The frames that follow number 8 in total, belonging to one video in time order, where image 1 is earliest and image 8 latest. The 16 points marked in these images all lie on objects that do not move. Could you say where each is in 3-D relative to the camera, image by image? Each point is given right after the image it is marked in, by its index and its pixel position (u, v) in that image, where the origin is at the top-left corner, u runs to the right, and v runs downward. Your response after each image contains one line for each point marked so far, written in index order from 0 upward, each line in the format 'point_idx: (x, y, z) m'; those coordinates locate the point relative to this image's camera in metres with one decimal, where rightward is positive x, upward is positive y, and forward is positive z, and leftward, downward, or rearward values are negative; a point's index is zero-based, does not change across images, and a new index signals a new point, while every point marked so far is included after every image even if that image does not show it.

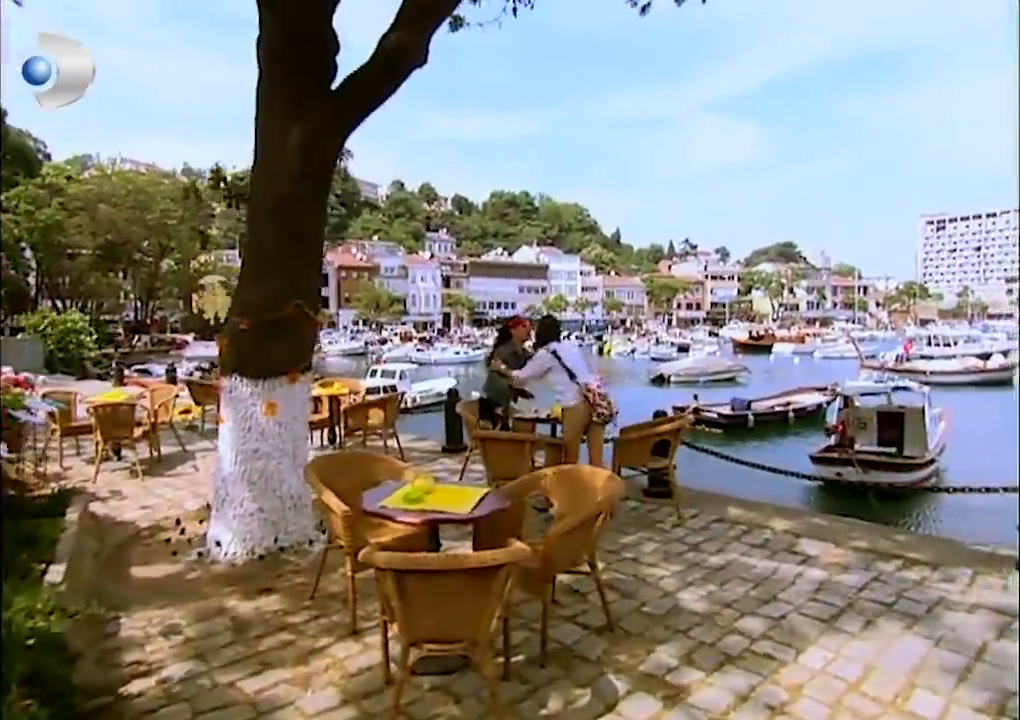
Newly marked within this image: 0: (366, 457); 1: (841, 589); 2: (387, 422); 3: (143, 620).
0: (-0.8, -0.6, +4.9) m
1: (+1.8, -1.3, +4.4) m
2: (-1.3, -0.6, +8.5) m
3: (-2.1, -1.4, +4.7) m
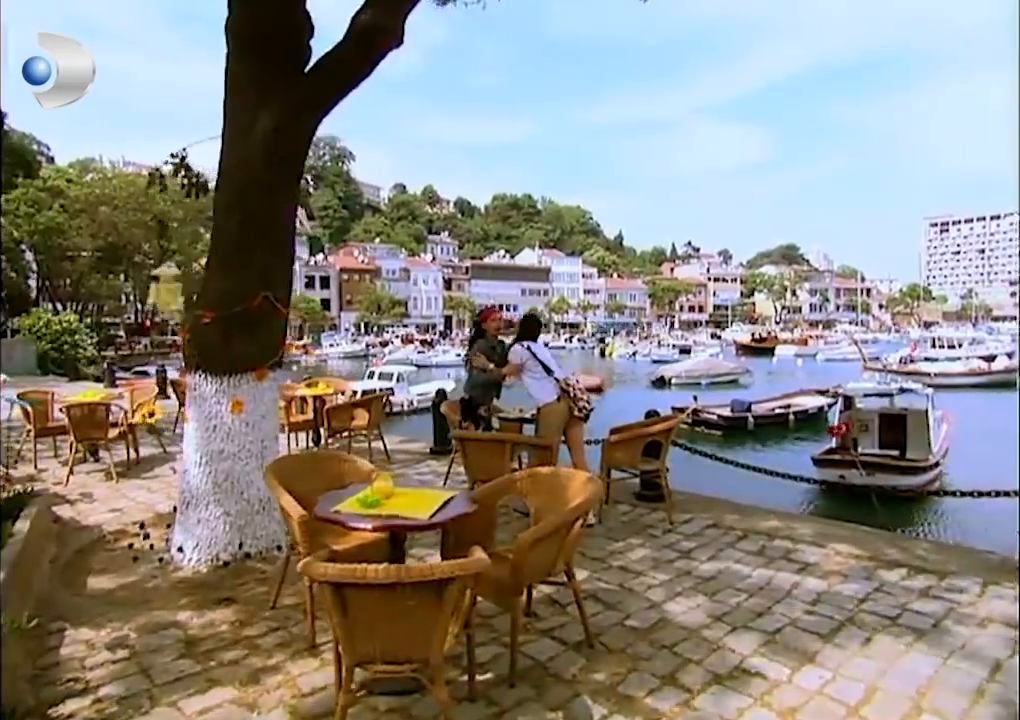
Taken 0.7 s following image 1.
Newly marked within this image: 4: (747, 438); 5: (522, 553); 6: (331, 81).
0: (-1.0, -0.5, +4.5) m
1: (+1.7, -1.2, +4.1) m
2: (-1.4, -0.6, +8.2) m
3: (-2.2, -1.4, +4.4) m
4: (+5.3, -1.8, +18.6) m
5: (0.0, -0.8, +3.3) m
6: (-1.2, +1.7, +5.4) m
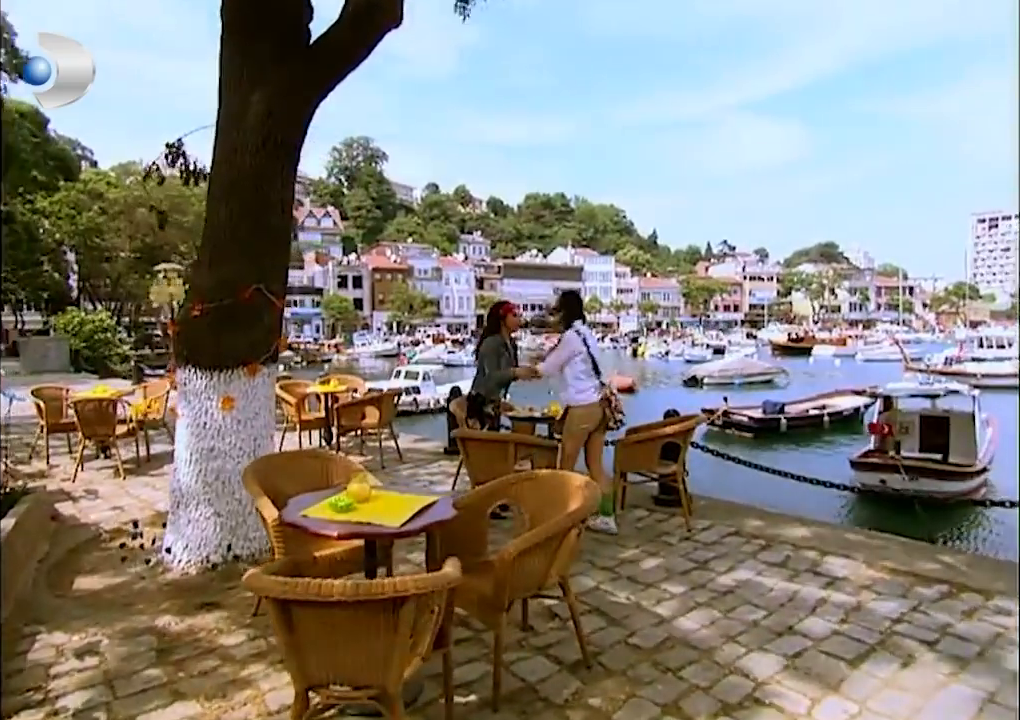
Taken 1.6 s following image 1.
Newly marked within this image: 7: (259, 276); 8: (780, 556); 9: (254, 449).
0: (-1.0, -0.5, +4.3) m
1: (+1.6, -1.2, +3.7) m
2: (-1.2, -0.6, +7.9) m
3: (-2.2, -1.4, +4.1) m
4: (+5.9, -1.7, +18.0) m
5: (0.0, -0.7, +2.9) m
6: (-1.1, +1.8, +5.1) m
7: (-1.5, +0.5, +5.0) m
8: (+1.6, -1.1, +4.7) m
9: (-1.6, -0.5, +5.2) m
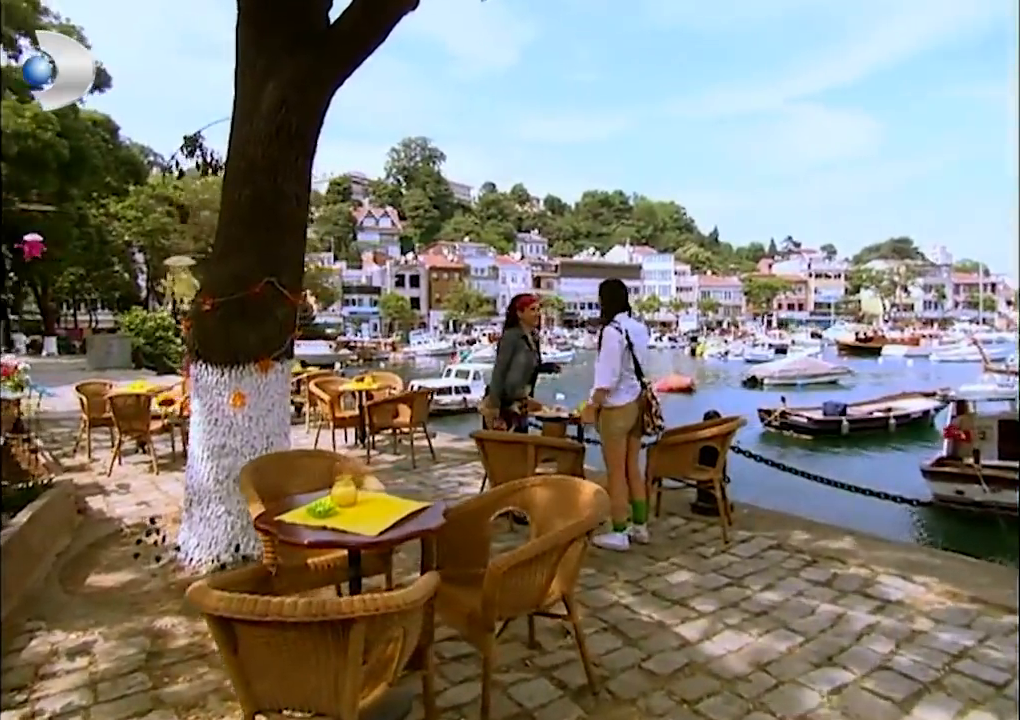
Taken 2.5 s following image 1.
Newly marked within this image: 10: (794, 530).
0: (-0.9, -0.5, +4.0) m
1: (+1.7, -1.2, +3.3) m
2: (-0.9, -0.6, +7.7) m
3: (-2.2, -1.3, +4.0) m
4: (+7.0, -1.7, +17.2) m
5: (-0.1, -0.7, +2.6) m
6: (-1.0, +1.8, +4.9) m
7: (-1.4, +0.5, +4.8) m
8: (+1.7, -1.1, +4.3) m
9: (-1.5, -0.5, +5.0) m
10: (+1.8, -1.1, +5.1) m
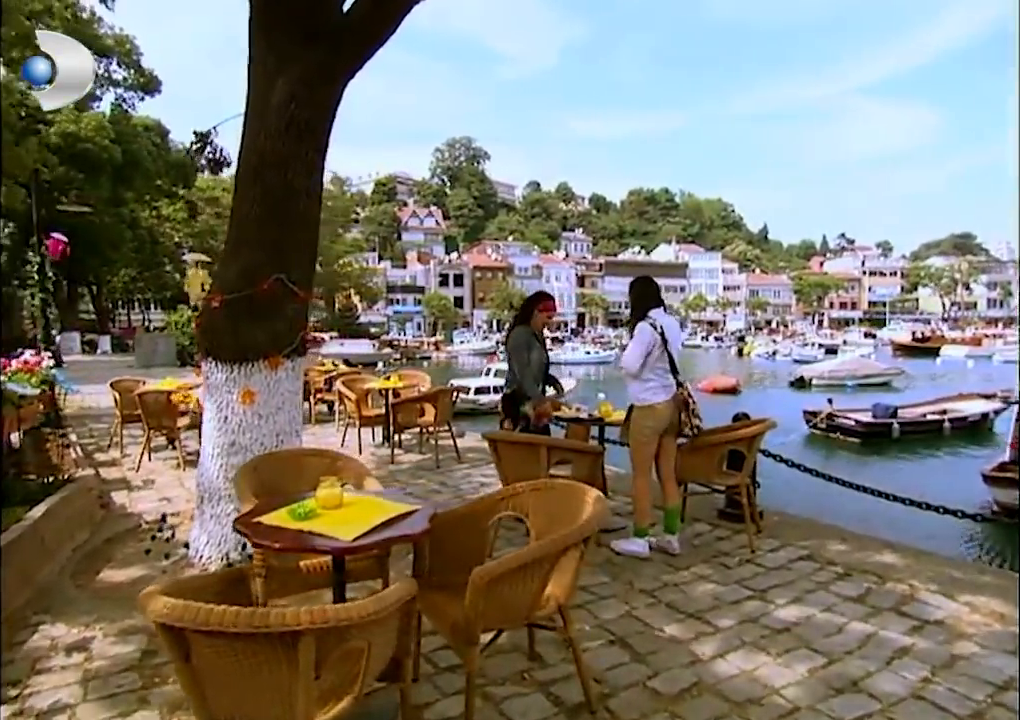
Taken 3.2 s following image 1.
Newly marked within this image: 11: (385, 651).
0: (-0.9, -0.5, +3.9) m
1: (+1.7, -1.2, +3.0) m
2: (-0.7, -0.5, +7.5) m
3: (-2.1, -1.3, +3.9) m
4: (+7.7, -1.7, +16.6) m
5: (-0.1, -0.7, +2.5) m
6: (-0.9, +1.8, +4.7) m
7: (-1.3, +0.5, +4.7) m
8: (+1.7, -1.1, +4.0) m
9: (-1.4, -0.5, +4.9) m
10: (+1.9, -1.1, +4.8) m
11: (-0.4, -0.8, +2.4) m
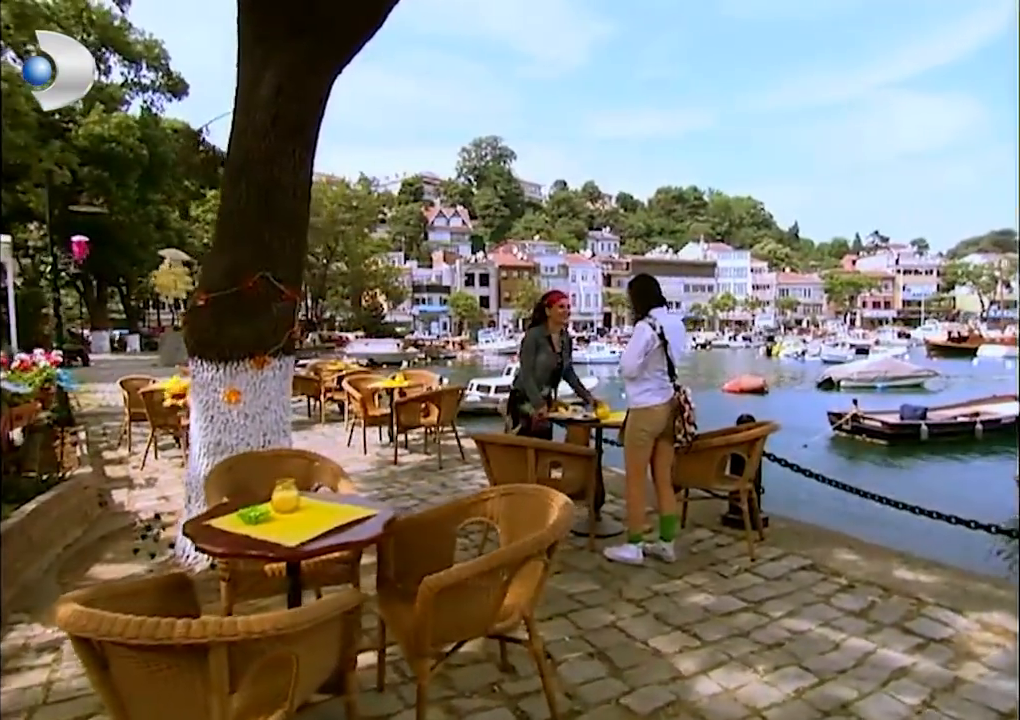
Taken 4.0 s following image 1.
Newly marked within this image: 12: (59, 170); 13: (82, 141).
0: (-0.9, -0.5, +3.8) m
1: (+1.5, -1.2, +2.8) m
2: (-0.6, -0.5, +7.4) m
3: (-2.2, -1.3, +3.9) m
4: (+8.1, -1.7, +16.2) m
5: (-0.2, -0.7, +2.3) m
6: (-0.9, +1.8, +4.6) m
7: (-1.4, +0.6, +4.6) m
8: (+1.6, -1.1, +3.8) m
9: (-1.4, -0.5, +4.8) m
10: (+1.8, -1.1, +4.6) m
11: (-0.5, -0.8, +2.2) m
12: (-5.5, +2.3, +10.0) m
13: (-9.2, +4.7, +17.7) m
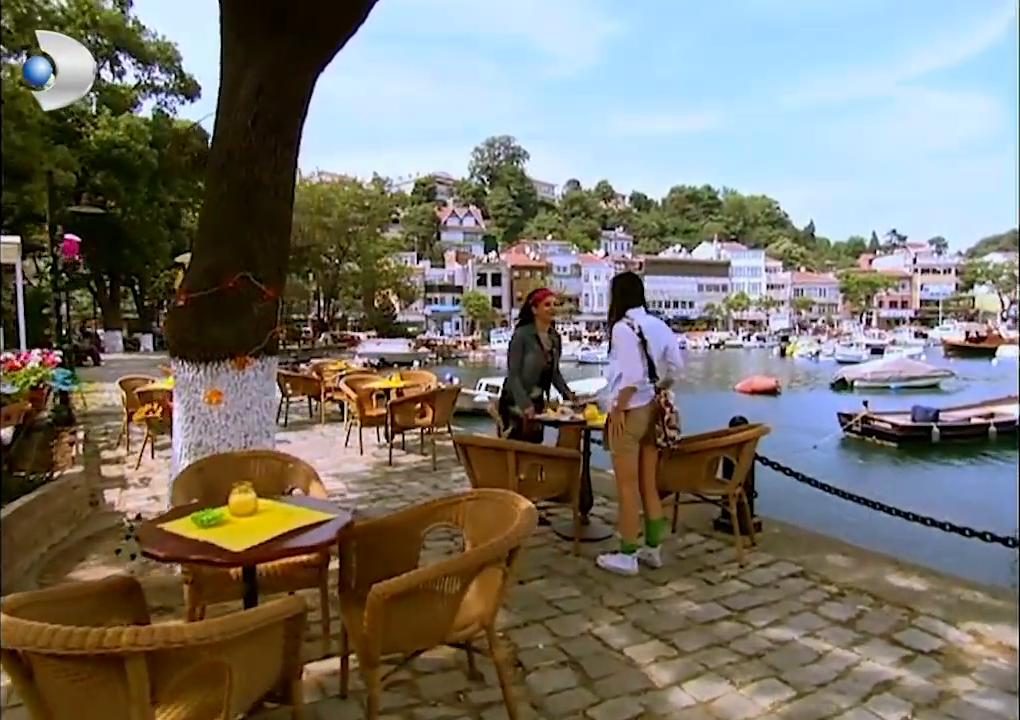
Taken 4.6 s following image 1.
0: (-1.0, -0.5, +3.7) m
1: (+1.4, -1.2, +2.7) m
2: (-0.6, -0.5, +7.3) m
3: (-2.3, -1.3, +3.8) m
4: (+8.2, -1.8, +16.0) m
5: (-0.4, -0.7, +2.2) m
6: (-1.0, +1.8, +4.5) m
7: (-1.4, +0.6, +4.5) m
8: (+1.5, -1.1, +3.7) m
9: (-1.5, -0.5, +4.7) m
10: (+1.7, -1.1, +4.5) m
11: (-0.6, -0.8, +2.1) m
12: (-5.5, +2.3, +10.0) m
13: (-9.0, +4.7, +17.8) m
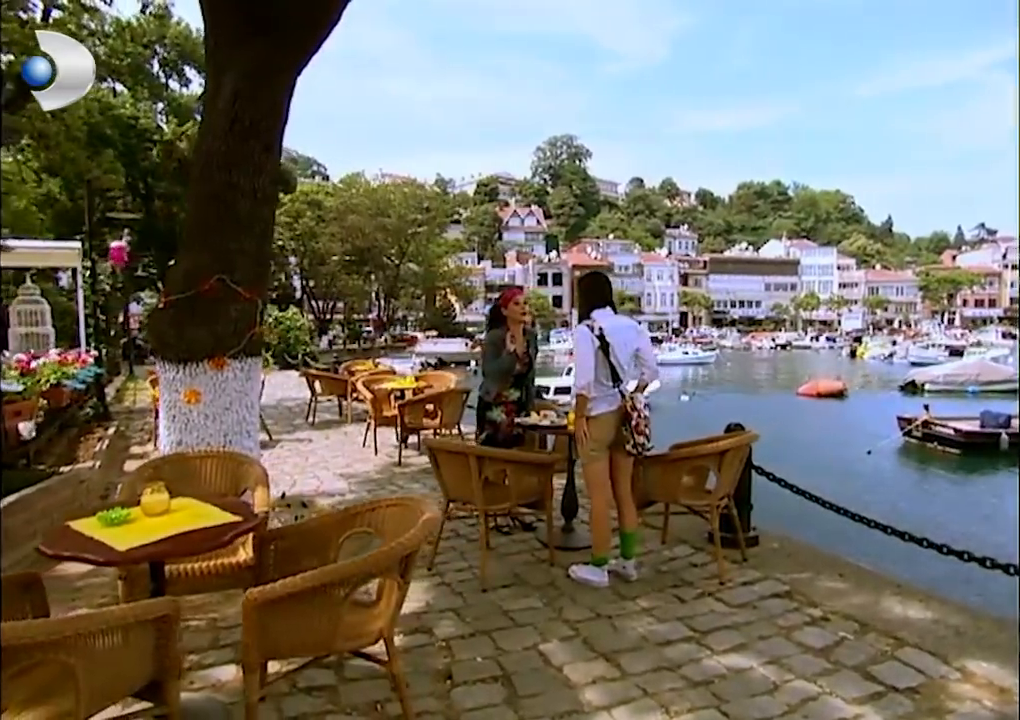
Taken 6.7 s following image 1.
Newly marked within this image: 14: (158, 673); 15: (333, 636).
0: (-1.2, -0.5, +3.6) m
1: (+1.1, -1.2, +2.4) m
2: (-0.5, -0.5, +7.2) m
3: (-2.5, -1.3, +3.9) m
4: (+9.0, -1.8, +15.1) m
5: (-0.7, -0.7, +2.1) m
6: (-1.1, +1.8, +4.5) m
7: (-1.6, +0.6, +4.5) m
8: (+1.3, -1.1, +3.4) m
9: (-1.6, -0.5, +4.7) m
10: (+1.6, -1.1, +4.2) m
11: (-1.0, -0.8, +2.0) m
12: (-5.1, +2.3, +10.3) m
13: (-8.0, +4.7, +18.3) m
14: (-1.0, -0.9, +2.2) m
15: (-0.5, -0.8, +2.3) m
